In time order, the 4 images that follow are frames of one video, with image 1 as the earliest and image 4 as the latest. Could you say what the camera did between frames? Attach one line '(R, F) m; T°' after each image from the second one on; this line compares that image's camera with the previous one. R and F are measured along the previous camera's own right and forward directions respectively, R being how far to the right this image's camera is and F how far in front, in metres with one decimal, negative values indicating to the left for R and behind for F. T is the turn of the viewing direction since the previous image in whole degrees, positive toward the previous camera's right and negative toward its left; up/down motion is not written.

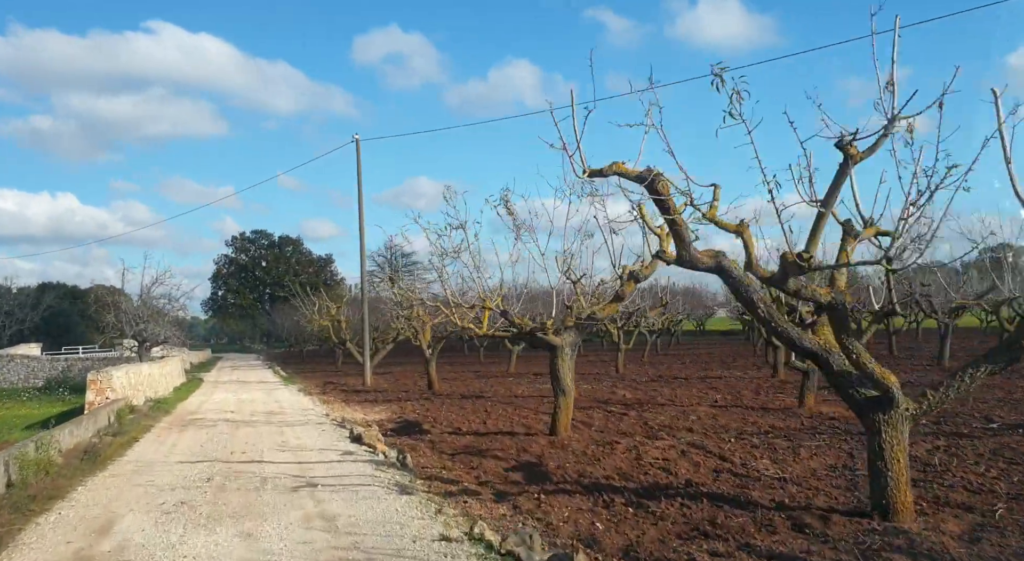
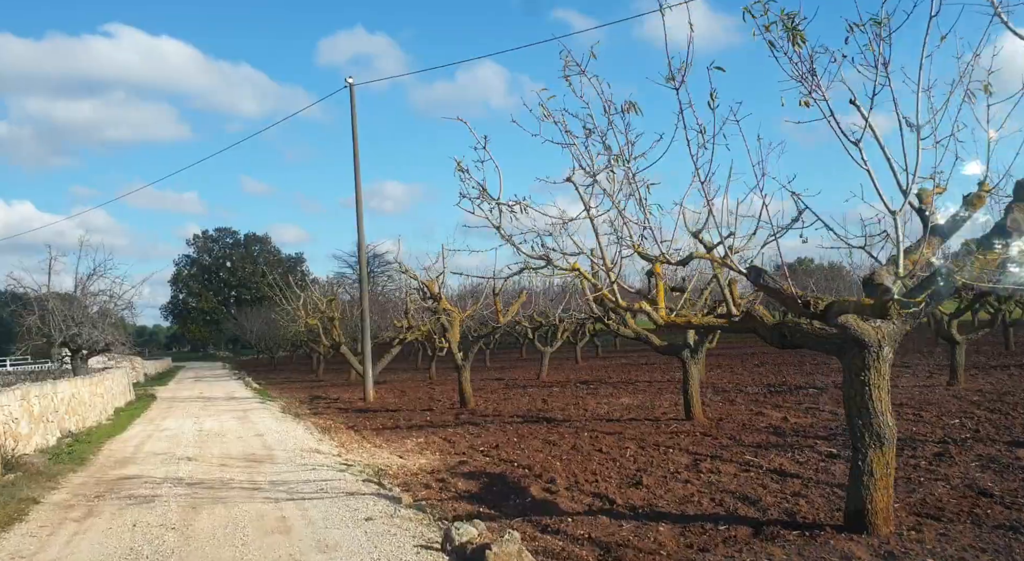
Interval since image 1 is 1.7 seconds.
(-1.9, +7.8) m; +2°
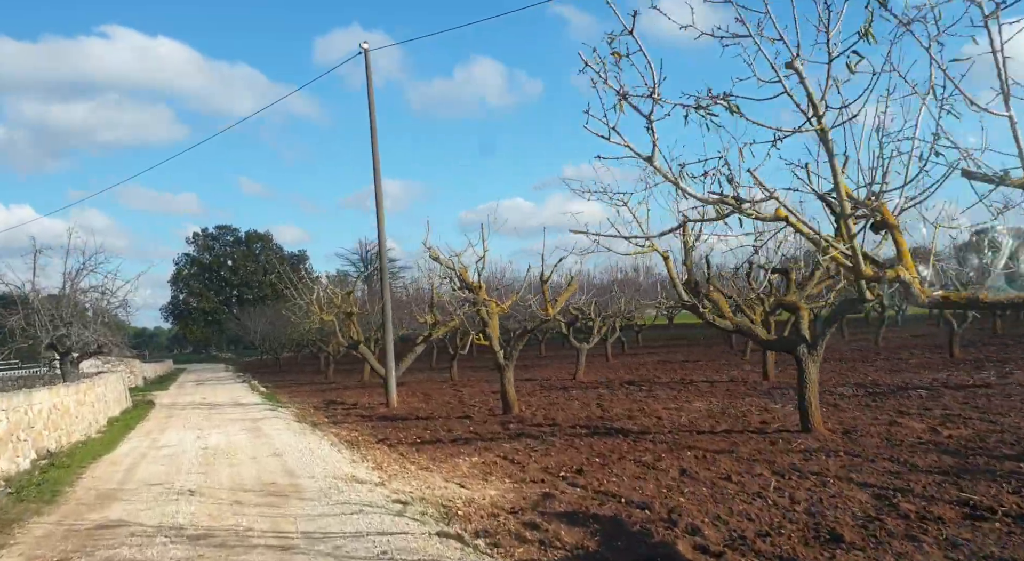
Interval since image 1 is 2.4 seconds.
(-0.9, +3.0) m; 0°
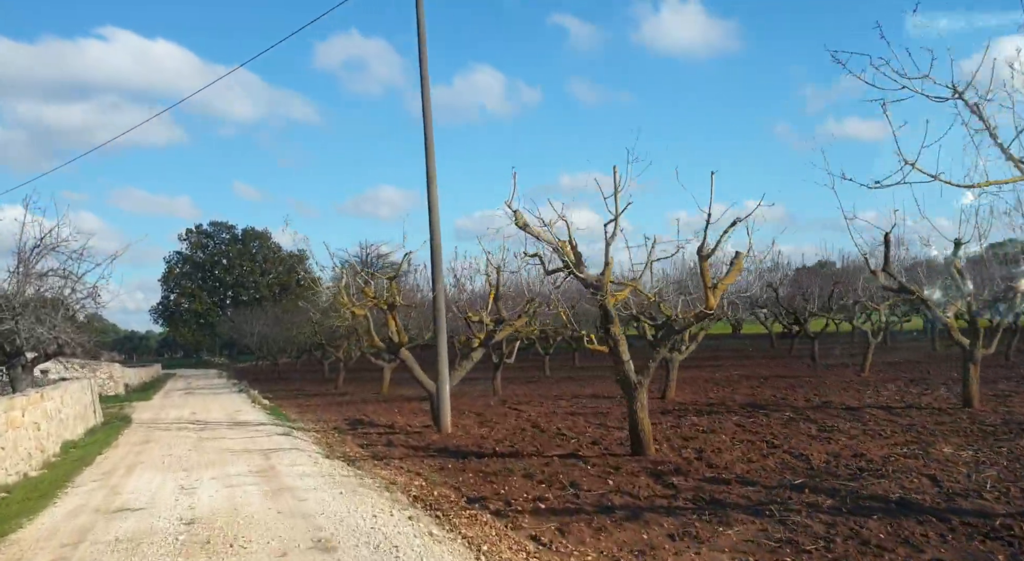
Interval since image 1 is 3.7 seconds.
(-1.8, +6.2) m; 0°
